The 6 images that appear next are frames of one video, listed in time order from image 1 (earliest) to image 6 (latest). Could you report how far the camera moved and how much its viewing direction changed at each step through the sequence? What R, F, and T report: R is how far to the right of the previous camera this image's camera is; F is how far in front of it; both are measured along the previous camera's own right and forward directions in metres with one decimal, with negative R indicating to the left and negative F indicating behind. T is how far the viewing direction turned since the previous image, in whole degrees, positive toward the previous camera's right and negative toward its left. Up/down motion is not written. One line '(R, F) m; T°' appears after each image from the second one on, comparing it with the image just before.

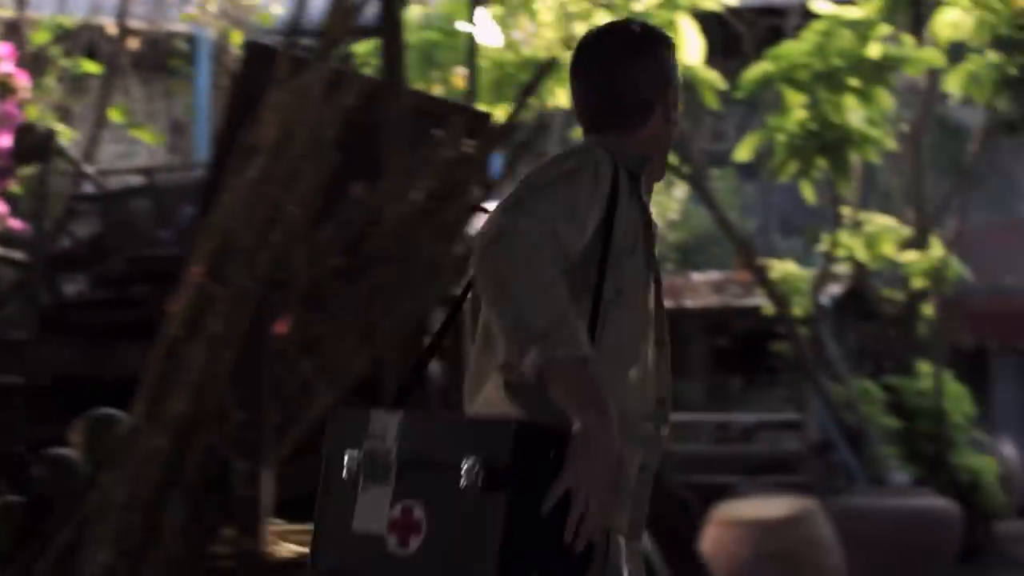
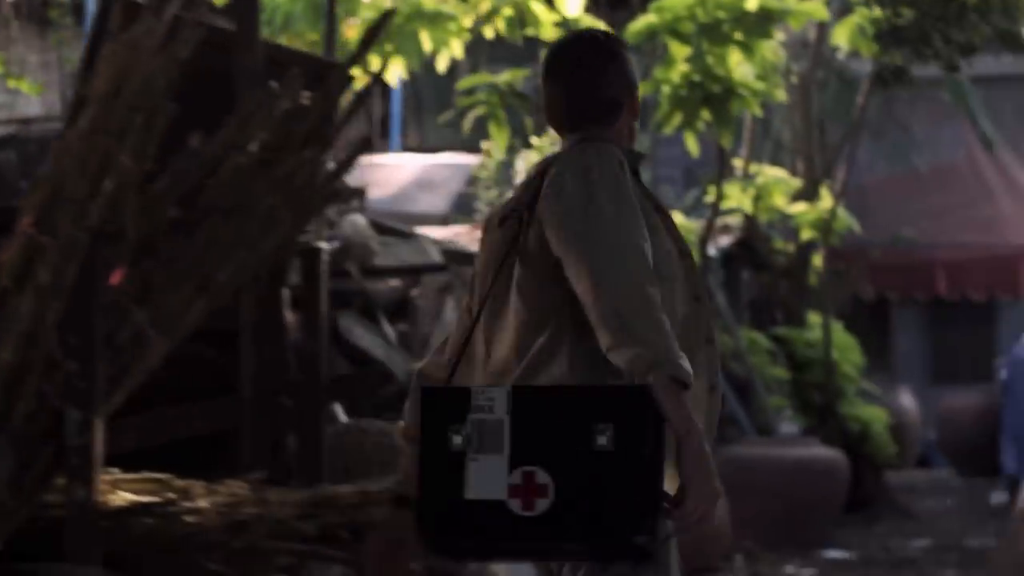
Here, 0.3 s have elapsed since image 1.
(+0.2, -0.1) m; +3°
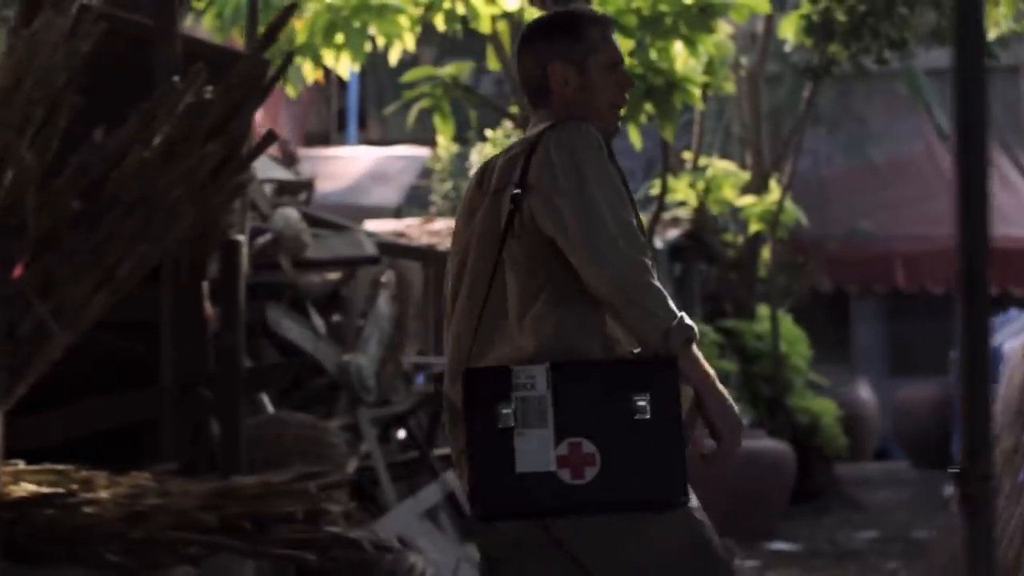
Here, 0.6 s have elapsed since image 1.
(+0.2, 0.0) m; +1°
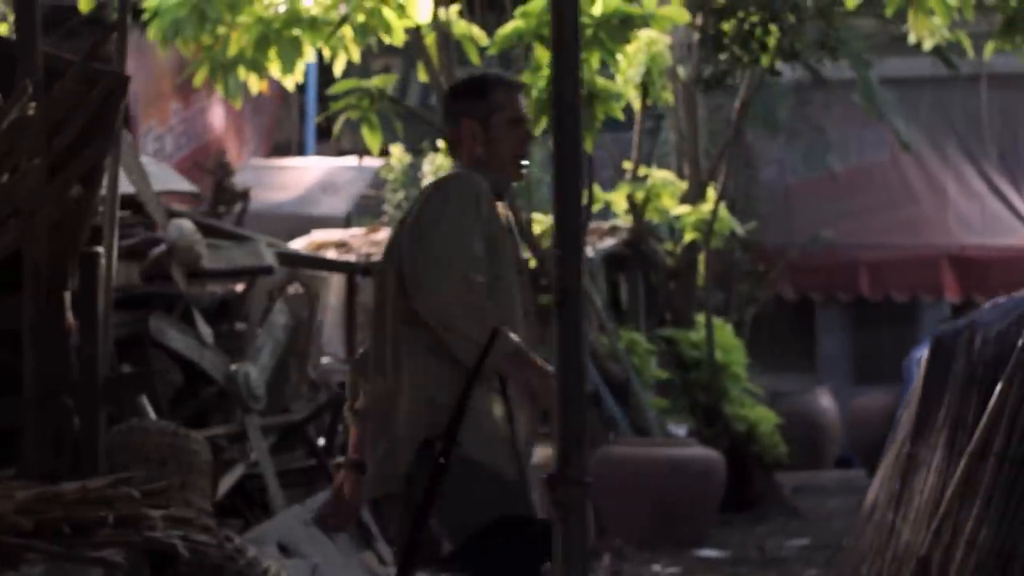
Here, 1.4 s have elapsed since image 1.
(+0.5, -0.1) m; 0°
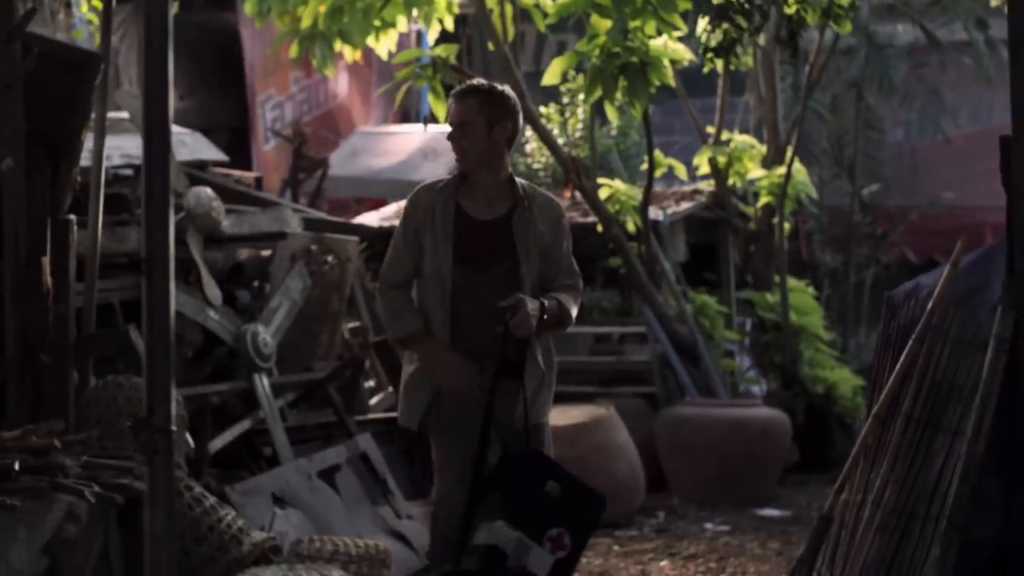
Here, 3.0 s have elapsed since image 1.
(+0.8, -0.1) m; -7°
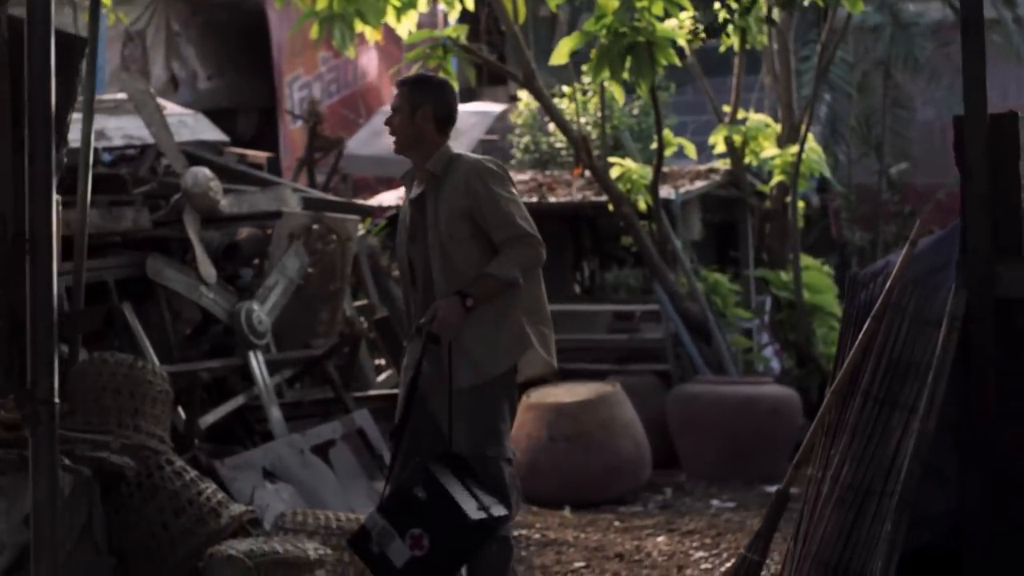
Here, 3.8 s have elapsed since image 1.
(+0.3, -0.1) m; -2°
